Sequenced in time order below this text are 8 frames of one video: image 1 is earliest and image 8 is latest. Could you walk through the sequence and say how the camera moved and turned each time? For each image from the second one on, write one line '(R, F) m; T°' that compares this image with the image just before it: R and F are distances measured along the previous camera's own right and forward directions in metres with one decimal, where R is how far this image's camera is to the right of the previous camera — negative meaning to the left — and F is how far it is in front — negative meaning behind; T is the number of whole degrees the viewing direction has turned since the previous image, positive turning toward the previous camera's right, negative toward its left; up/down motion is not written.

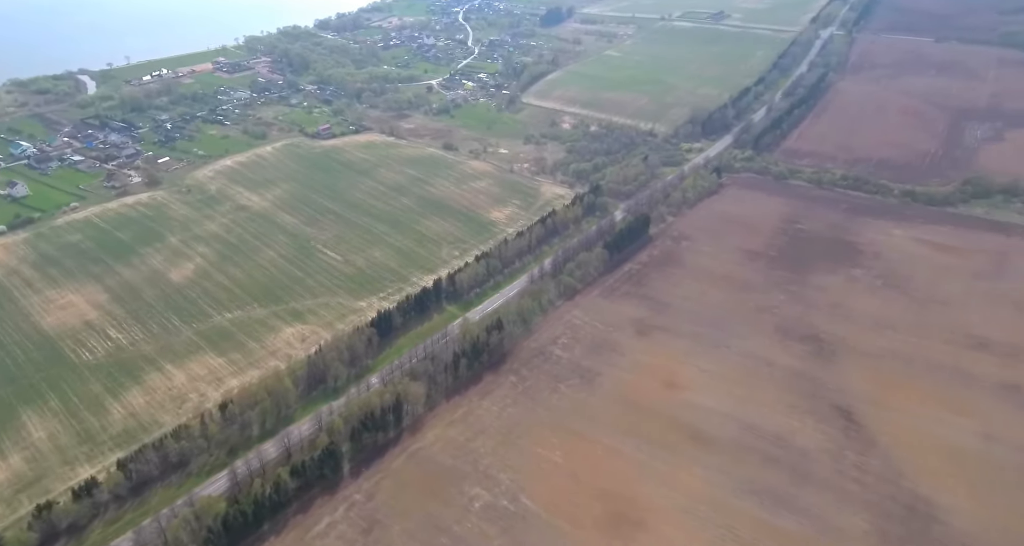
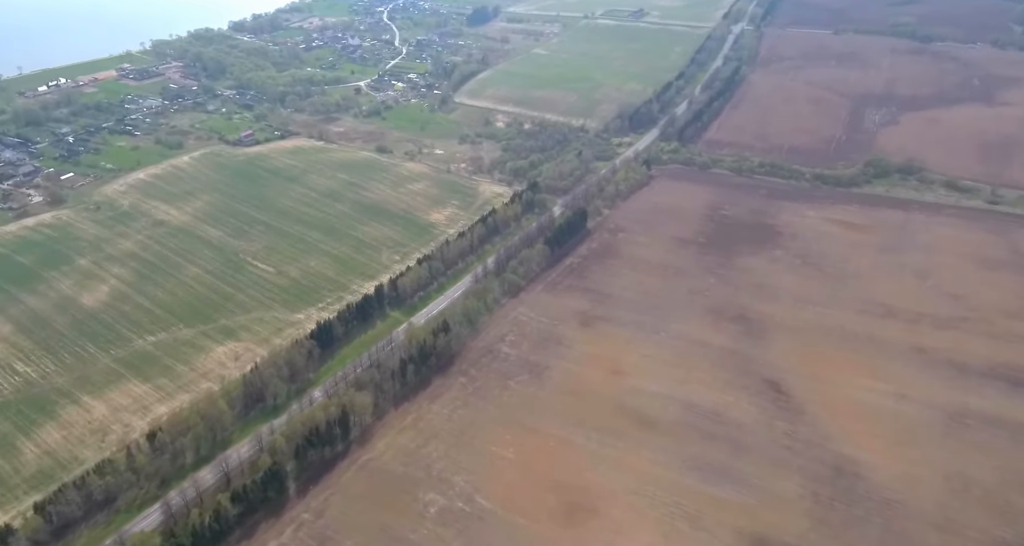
(-2.6, +0.2) m; +8°
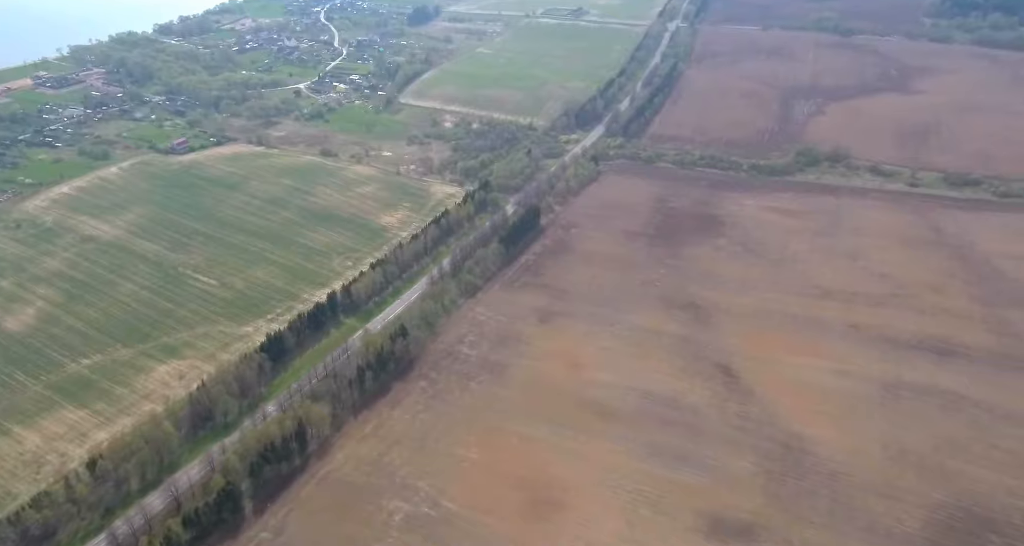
(-2.0, +0.1) m; +7°
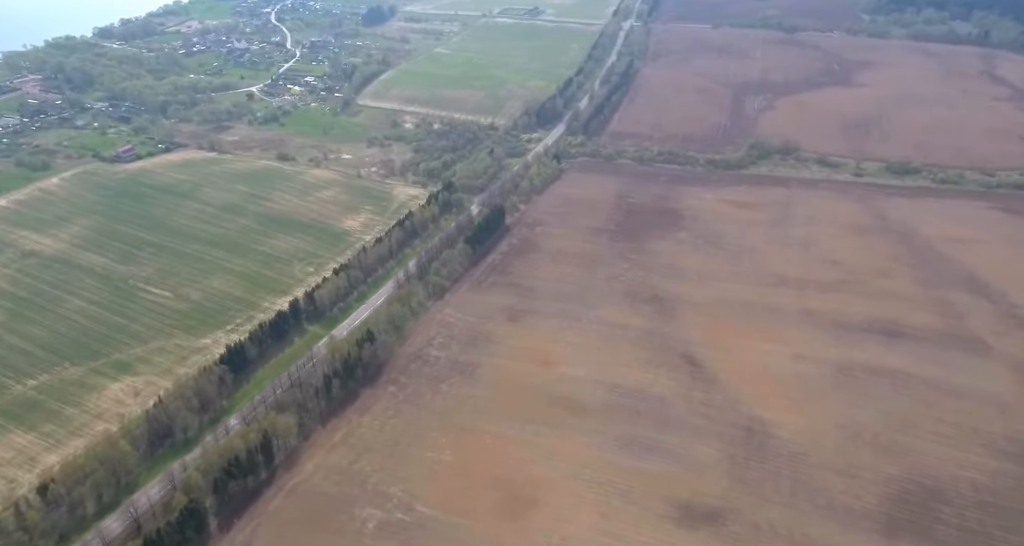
(-1.6, 0.0) m; +5°
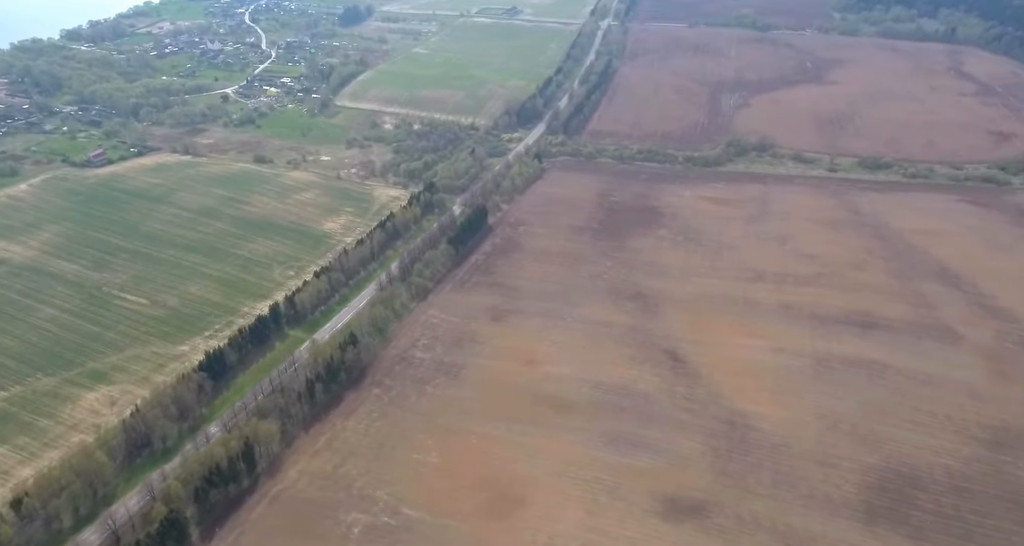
(-0.8, 0.0) m; +3°
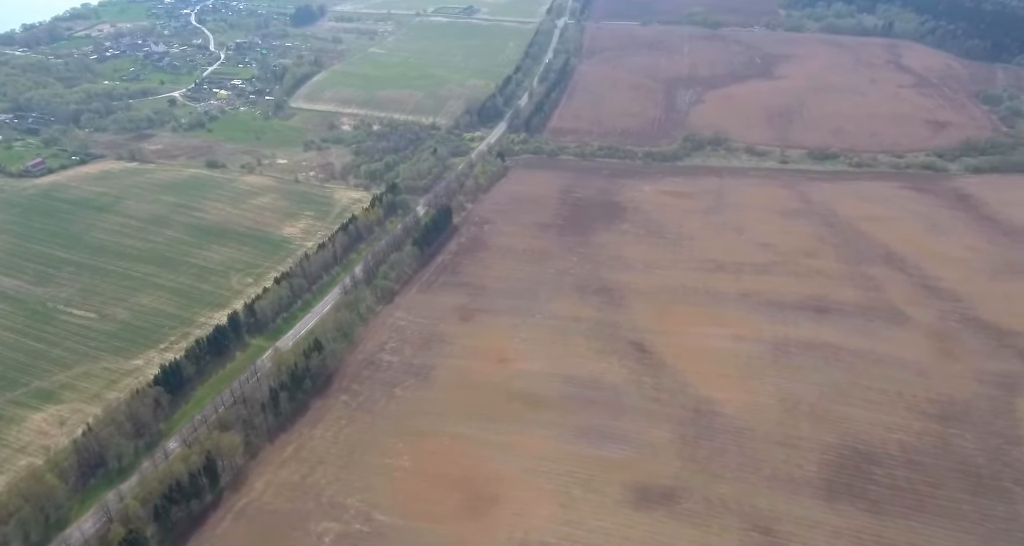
(-1.6, 0.0) m; +5°
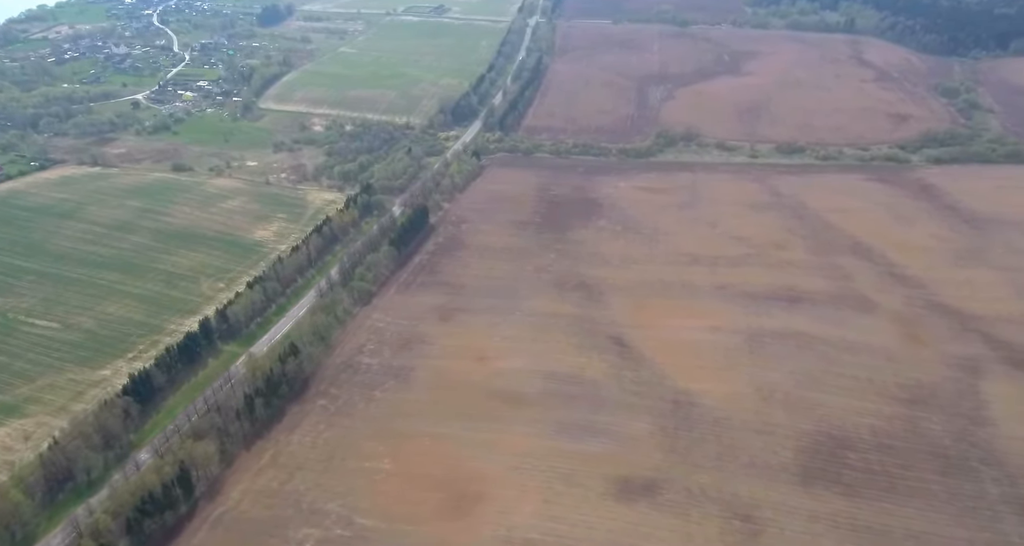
(-1.0, 0.0) m; +3°
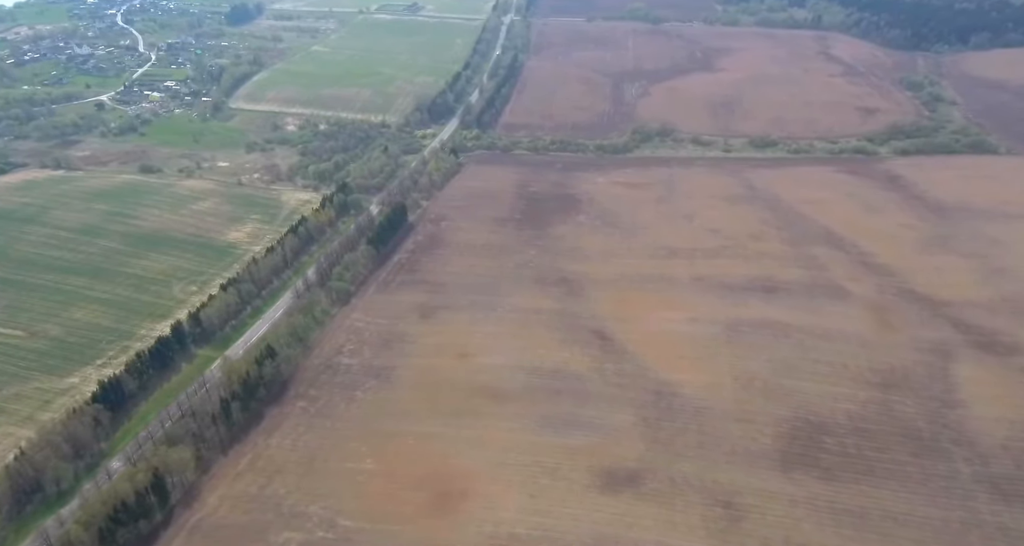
(-0.9, 0.0) m; +3°
